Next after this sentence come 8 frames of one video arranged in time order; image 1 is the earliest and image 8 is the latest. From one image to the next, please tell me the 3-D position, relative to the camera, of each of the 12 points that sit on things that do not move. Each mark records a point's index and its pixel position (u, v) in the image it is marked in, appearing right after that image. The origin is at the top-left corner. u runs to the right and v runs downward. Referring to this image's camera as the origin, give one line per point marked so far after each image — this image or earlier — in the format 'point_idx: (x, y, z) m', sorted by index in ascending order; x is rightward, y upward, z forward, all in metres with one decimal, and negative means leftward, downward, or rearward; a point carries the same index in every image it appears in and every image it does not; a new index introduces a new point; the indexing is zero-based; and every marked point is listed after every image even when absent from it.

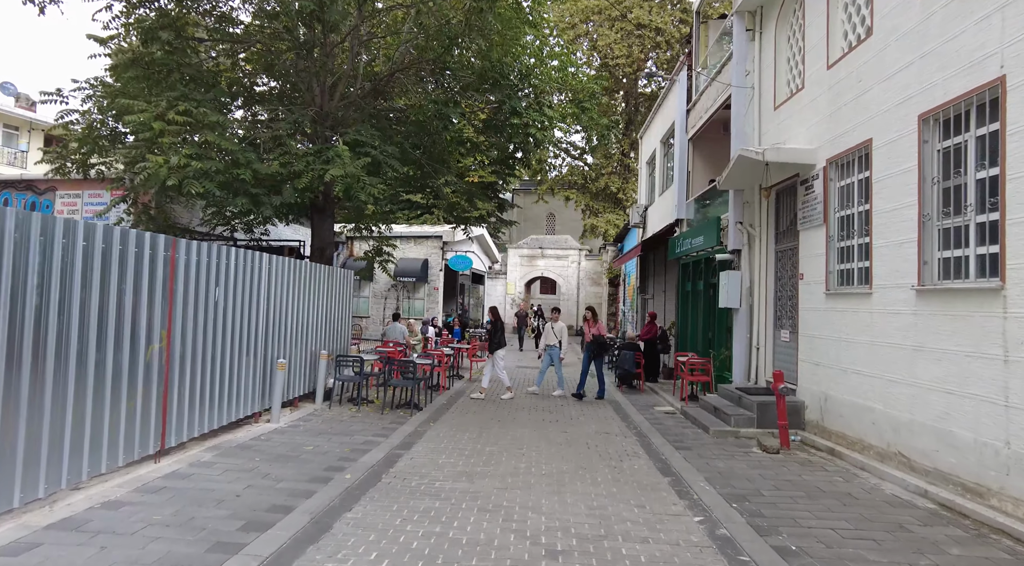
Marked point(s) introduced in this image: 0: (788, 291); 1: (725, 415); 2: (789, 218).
0: (+4.0, -0.1, +10.2) m
1: (+2.9, -1.8, +9.6) m
2: (+4.1, +1.0, +10.4) m
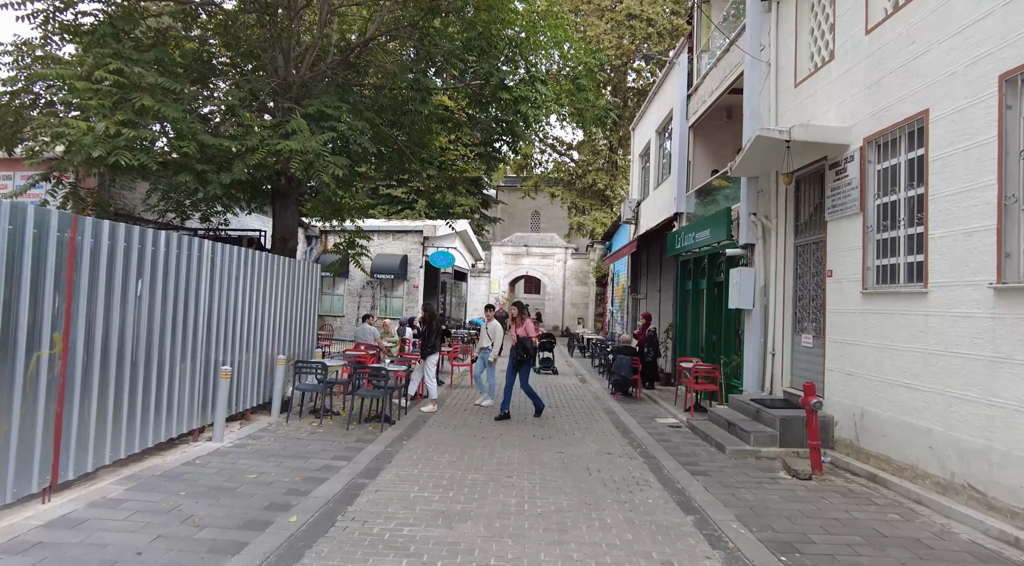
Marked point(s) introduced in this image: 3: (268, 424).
0: (+3.9, -0.1, +9.1) m
1: (+2.8, -1.8, +8.4) m
2: (+3.9, +1.0, +9.2) m
3: (-3.0, -1.8, +8.6) m
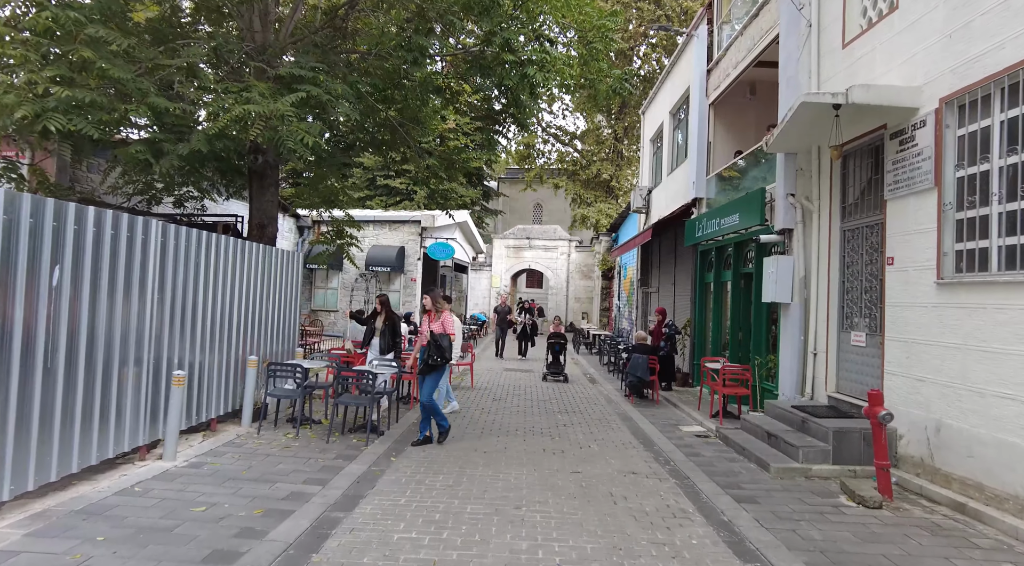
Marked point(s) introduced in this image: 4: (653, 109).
0: (+3.9, 0.0, +7.9) m
1: (+2.8, -1.7, +7.2) m
2: (+4.0, +1.1, +8.0) m
3: (-2.9, -1.6, +7.4) m
4: (+3.9, +4.9, +19.5) m
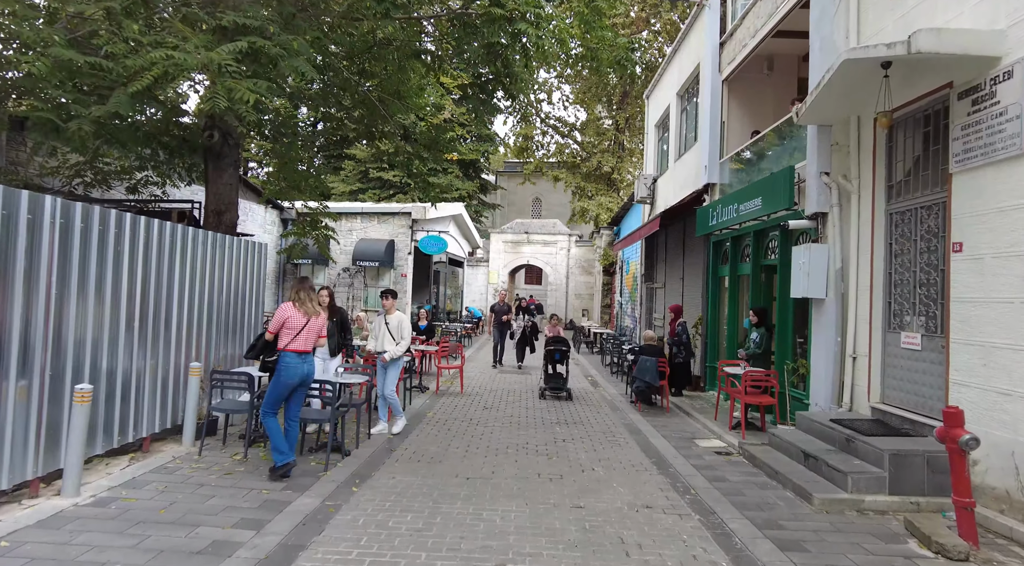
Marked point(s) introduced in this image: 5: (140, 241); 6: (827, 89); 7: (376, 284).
0: (+3.8, +0.1, +6.6) m
1: (+2.7, -1.6, +6.0) m
2: (+3.9, +1.2, +6.8) m
3: (-3.1, -1.6, +6.2) m
4: (+3.8, +5.0, +18.2) m
5: (-3.3, +0.4, +6.2) m
6: (+3.2, +1.9, +7.0) m
7: (-3.9, 0.0, +20.0) m
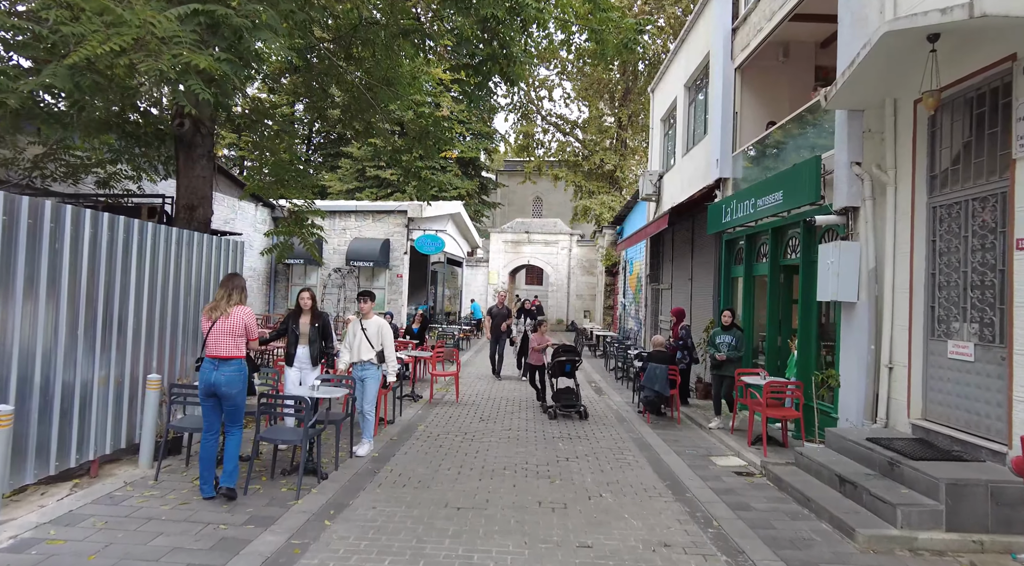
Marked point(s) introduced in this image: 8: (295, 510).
0: (+3.8, +0.1, +5.9) m
1: (+2.7, -1.6, +5.2) m
2: (+3.9, +1.2, +6.0) m
3: (-3.1, -1.6, +5.4) m
4: (+3.8, +5.0, +17.4) m
5: (-3.3, +0.4, +5.5) m
6: (+3.1, +1.9, +6.2) m
7: (-3.9, -0.1, +19.2) m
8: (-1.7, -1.7, +5.3) m
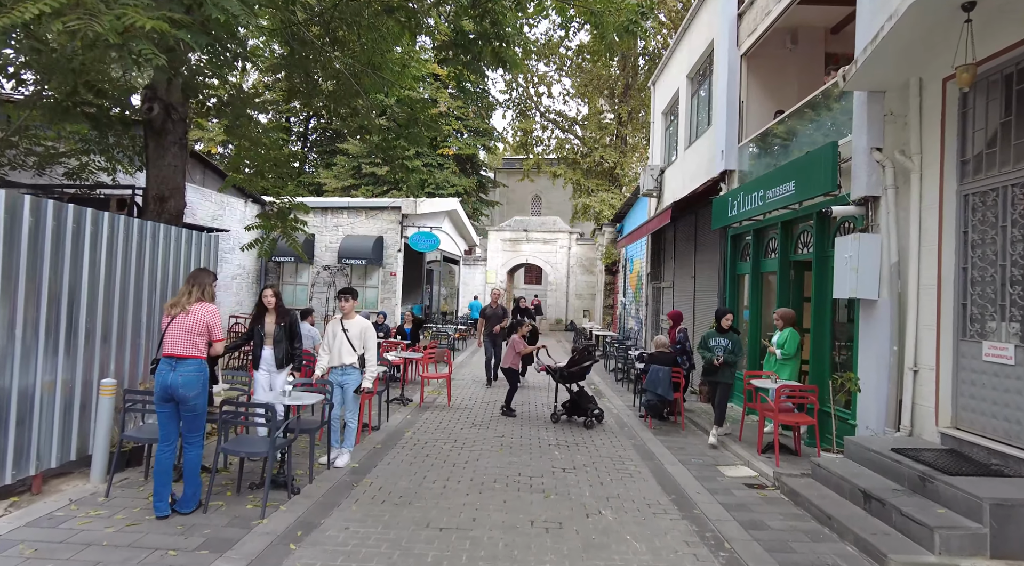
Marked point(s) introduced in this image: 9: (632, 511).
0: (+3.7, +0.1, +5.3) m
1: (+2.6, -1.6, +4.7) m
2: (+3.8, +1.2, +5.4) m
3: (-3.2, -1.6, +4.9) m
4: (+3.7, +5.0, +16.9) m
5: (-3.4, +0.4, +4.9) m
6: (+3.0, +2.0, +5.7) m
7: (-4.0, 0.0, +18.7) m
8: (-1.7, -1.7, +4.7) m
9: (+0.9, -1.8, +5.5) m
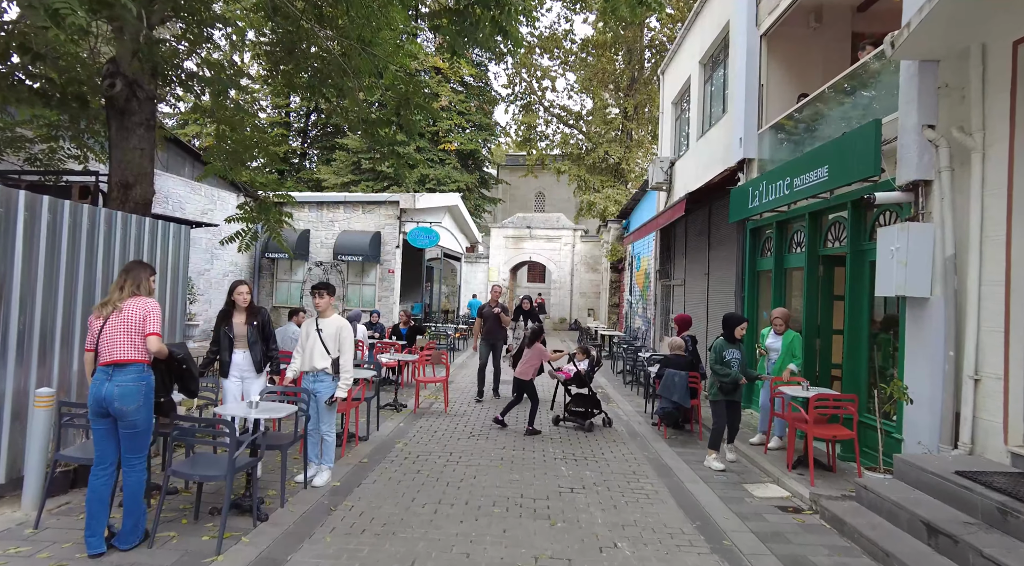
0: (+3.7, +0.2, +4.5) m
1: (+2.6, -1.6, +3.9) m
2: (+3.8, +1.2, +4.6) m
3: (-3.2, -1.5, +4.1) m
4: (+3.8, +5.1, +16.1) m
5: (-3.4, +0.4, +4.1) m
6: (+3.1, +2.0, +4.9) m
7: (-3.9, +0.1, +17.9) m
8: (-1.7, -1.6, +4.0) m
9: (+1.0, -1.7, +4.7) m
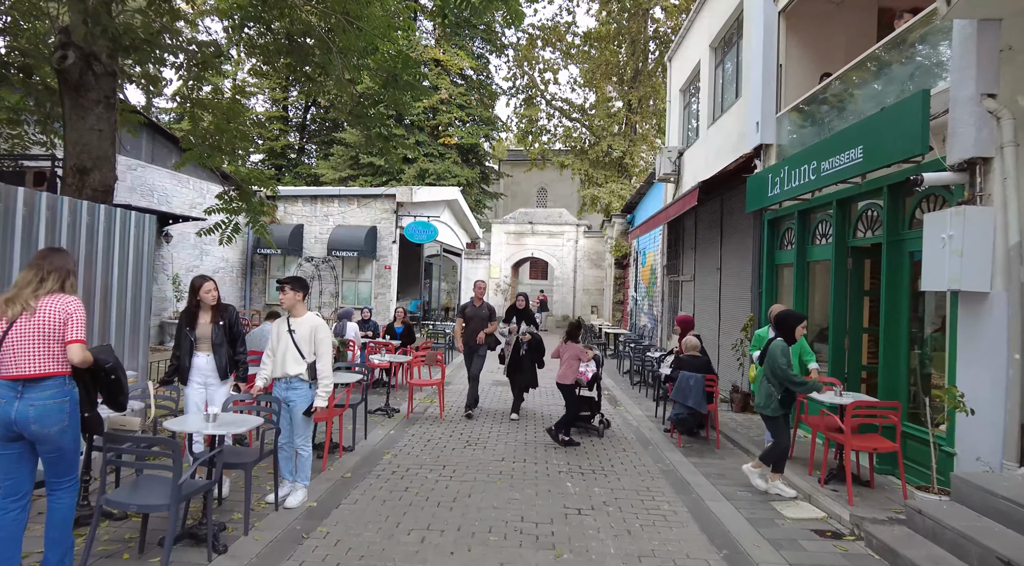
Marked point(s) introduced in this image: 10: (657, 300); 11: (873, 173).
0: (+3.7, +0.2, +3.8) m
1: (+2.6, -1.5, +3.2) m
2: (+3.8, +1.3, +3.9) m
3: (-3.2, -1.5, +3.4) m
4: (+3.8, +5.2, +15.3) m
5: (-3.4, +0.5, +3.4) m
6: (+3.0, +2.0, +4.1) m
7: (-3.9, +0.1, +17.2) m
8: (-1.8, -1.6, +3.3) m
9: (+0.9, -1.7, +4.0) m
10: (+3.5, -0.4, +16.6) m
11: (+3.4, +1.0, +6.6) m
